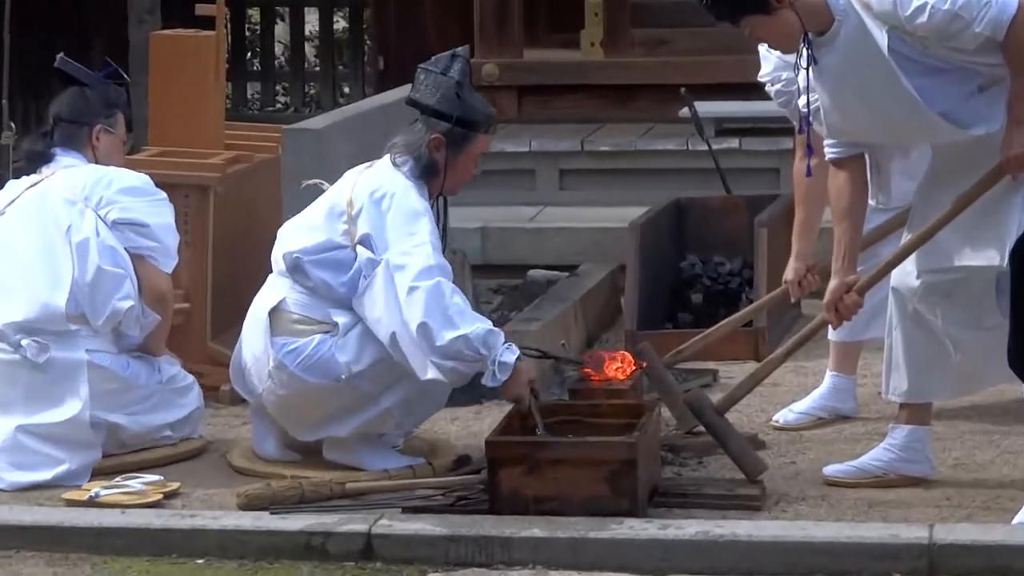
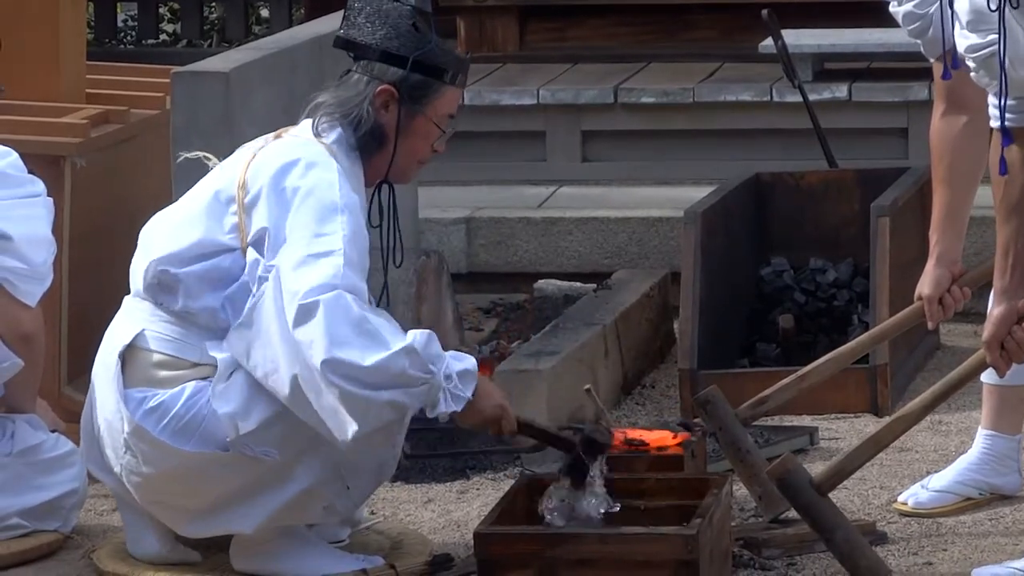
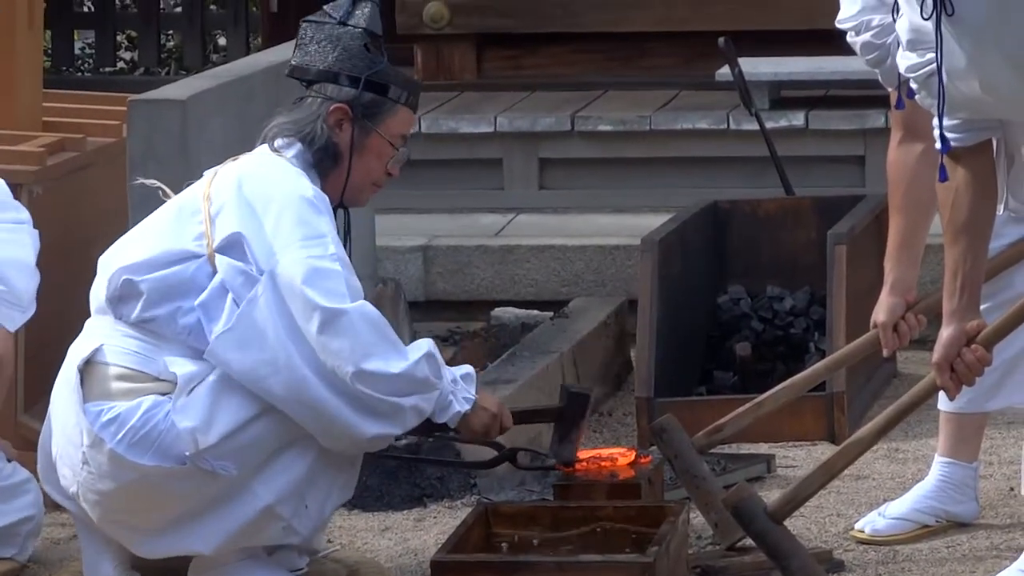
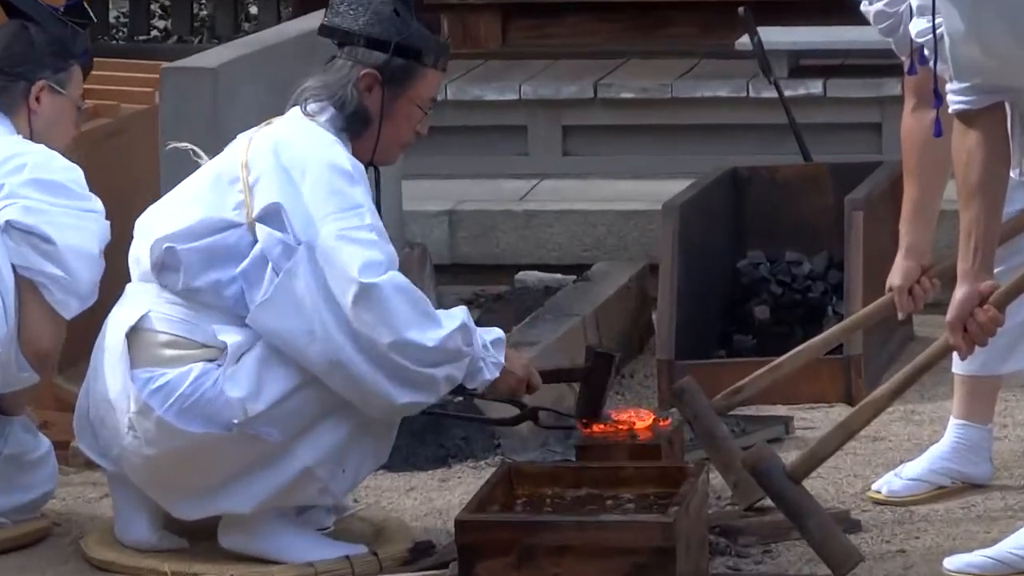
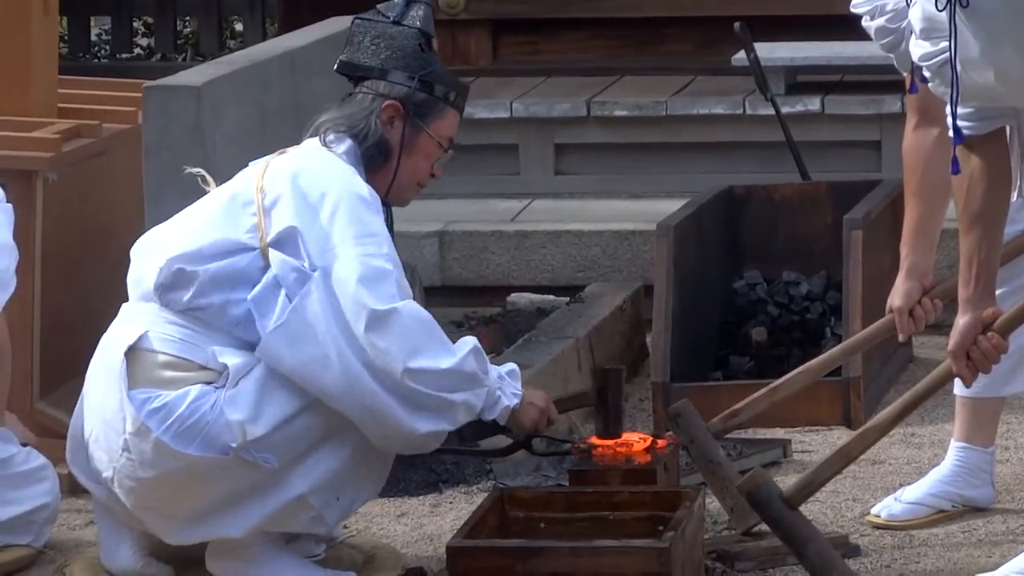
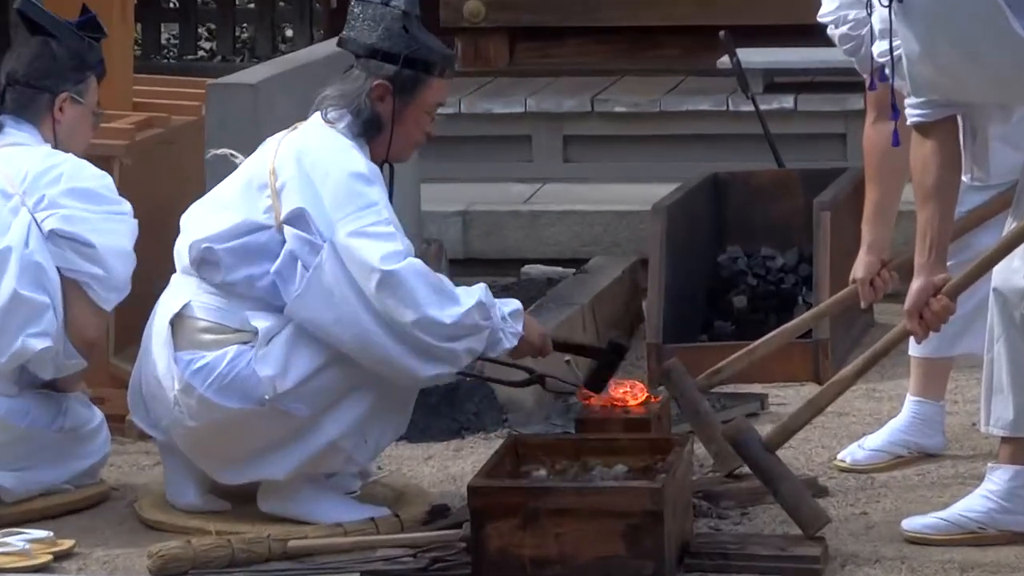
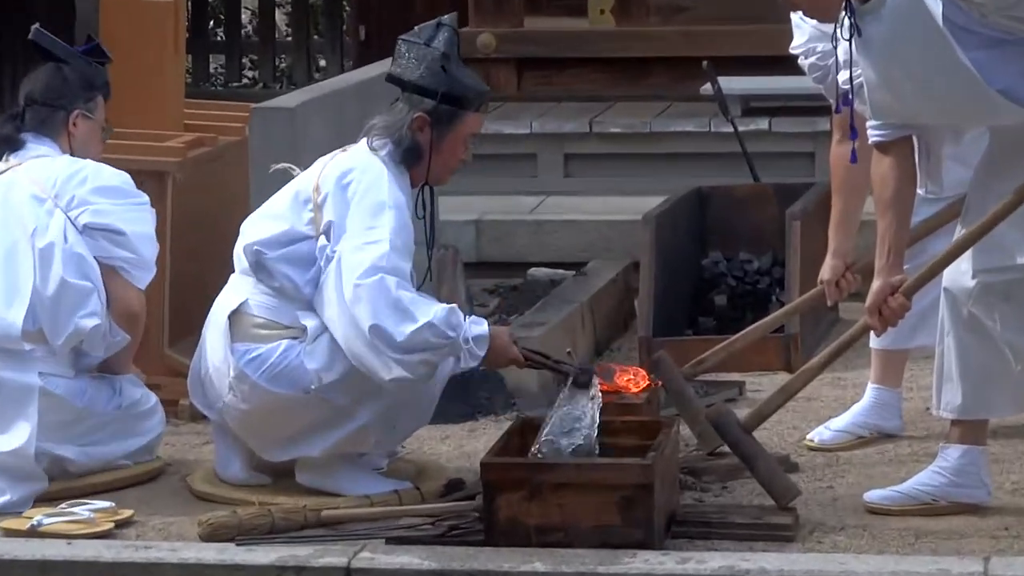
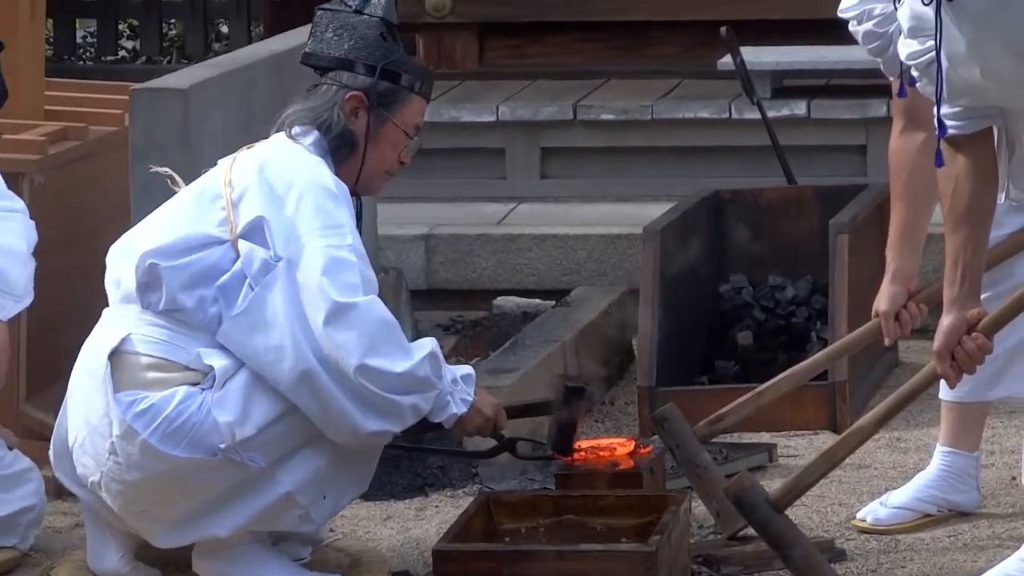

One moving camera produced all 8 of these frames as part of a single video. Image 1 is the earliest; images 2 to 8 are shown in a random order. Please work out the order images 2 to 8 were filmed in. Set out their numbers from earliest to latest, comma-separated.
7, 6, 4, 8, 3, 5, 2
